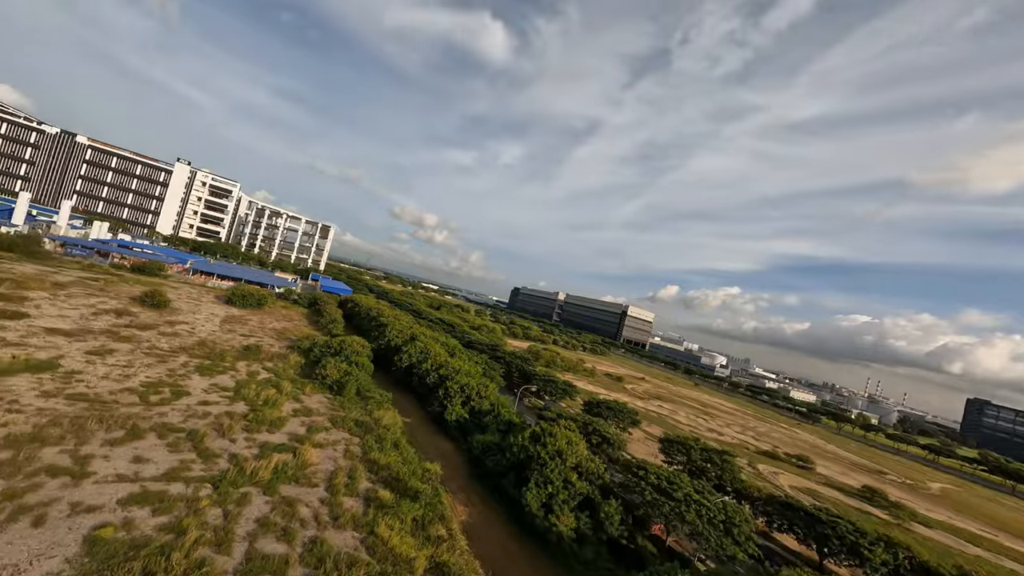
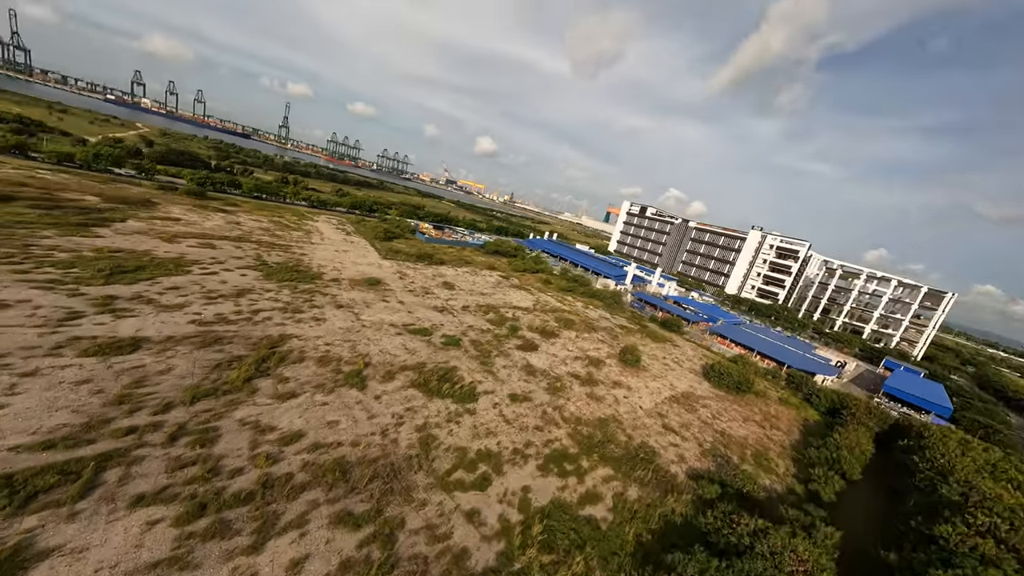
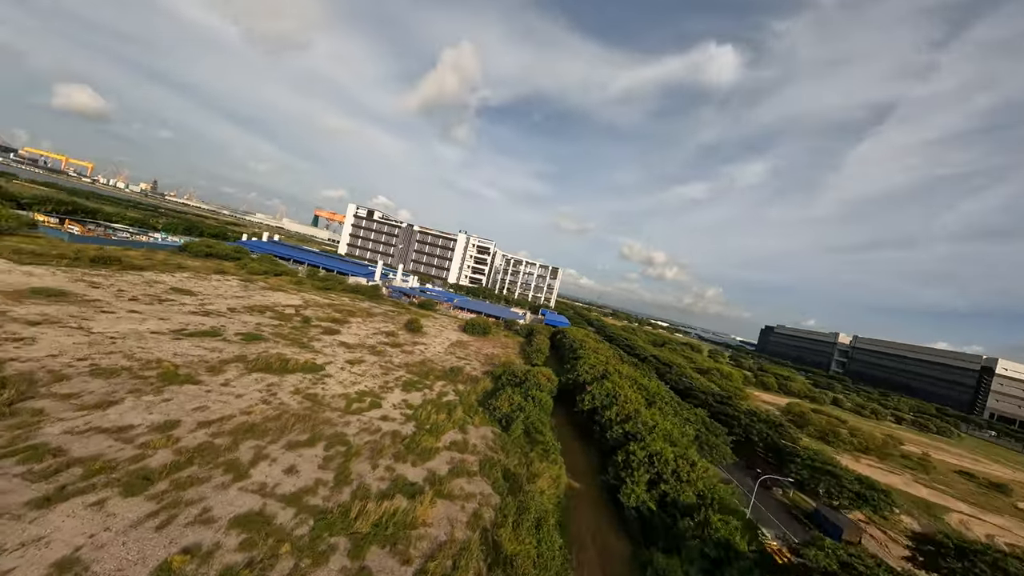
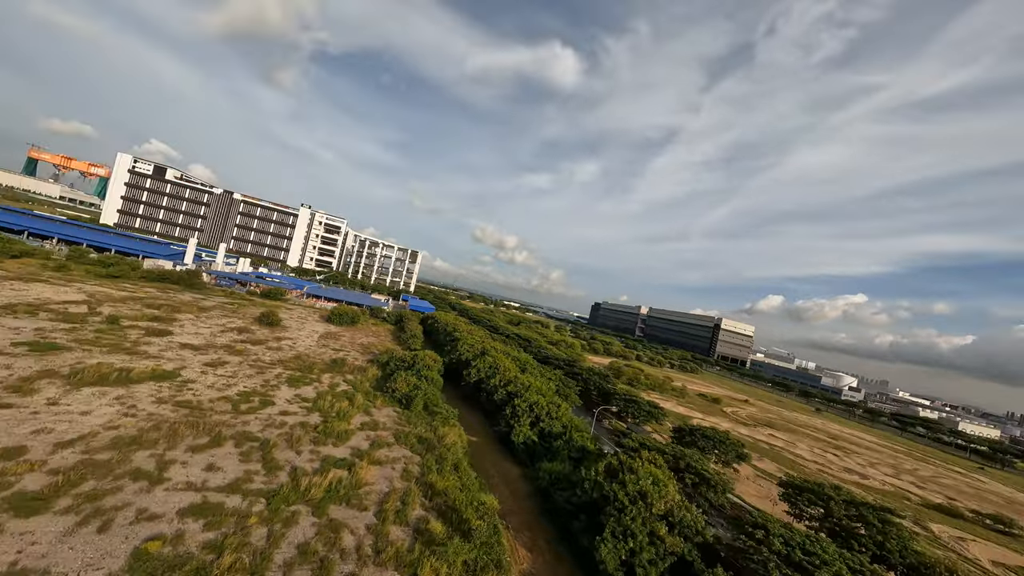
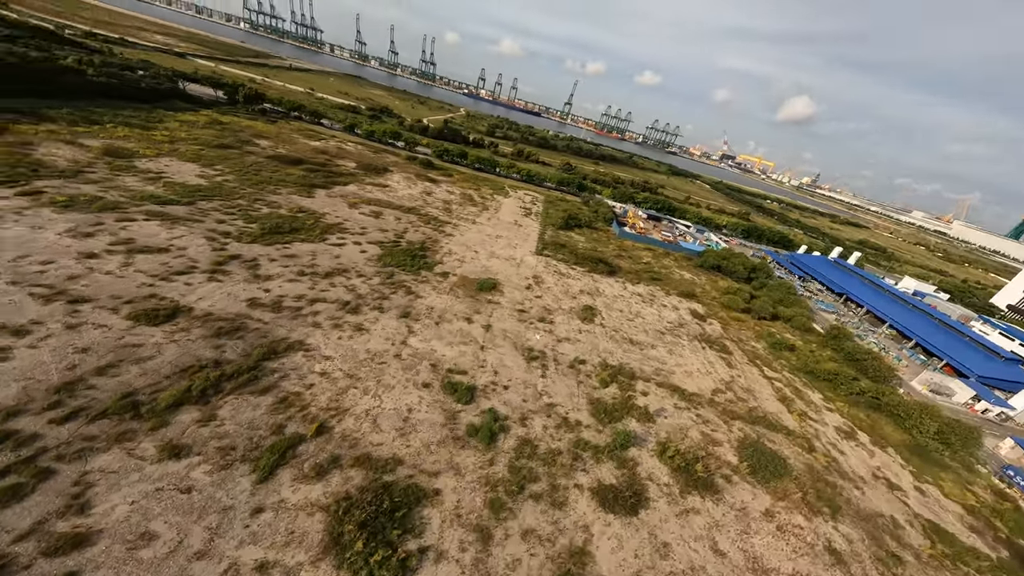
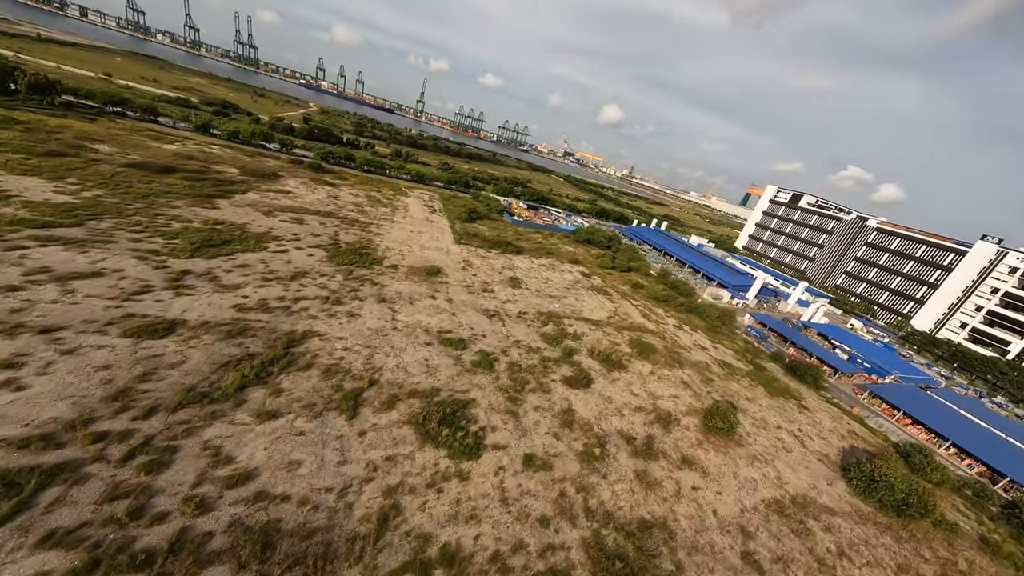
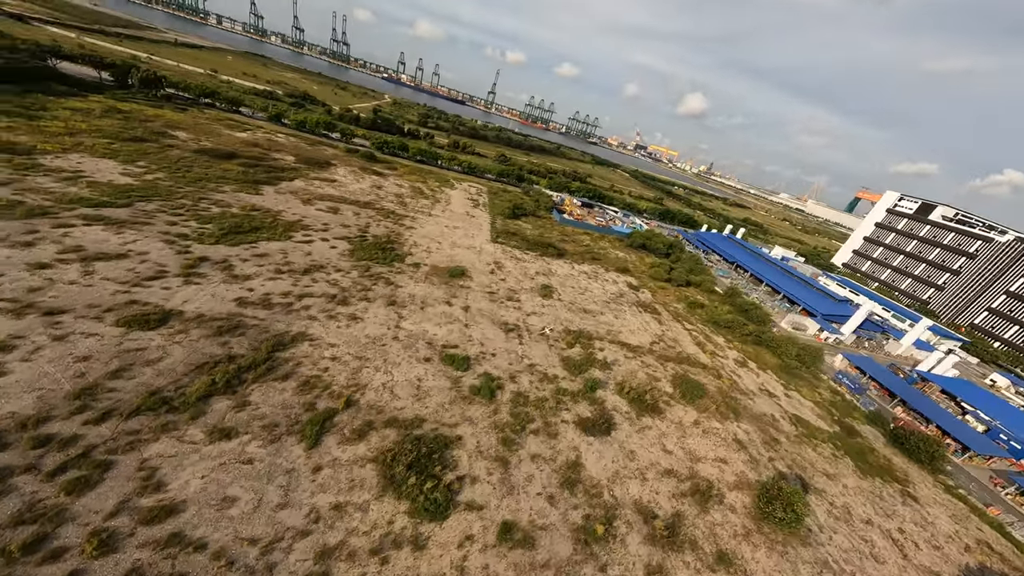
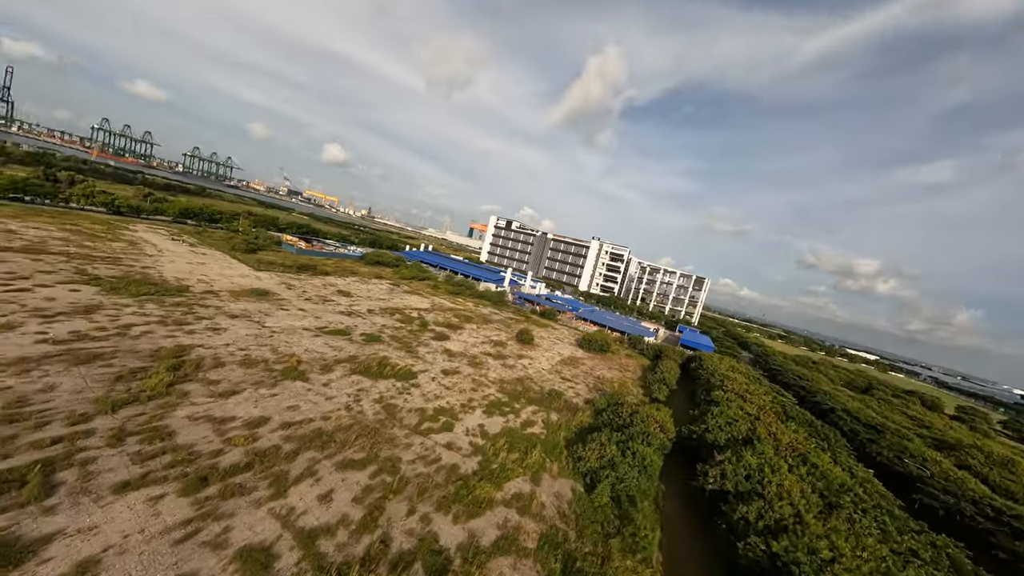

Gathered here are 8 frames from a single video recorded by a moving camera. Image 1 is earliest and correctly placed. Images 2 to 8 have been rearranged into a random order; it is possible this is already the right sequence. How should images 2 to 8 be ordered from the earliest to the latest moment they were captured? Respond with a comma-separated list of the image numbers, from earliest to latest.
4, 3, 8, 2, 6, 7, 5
